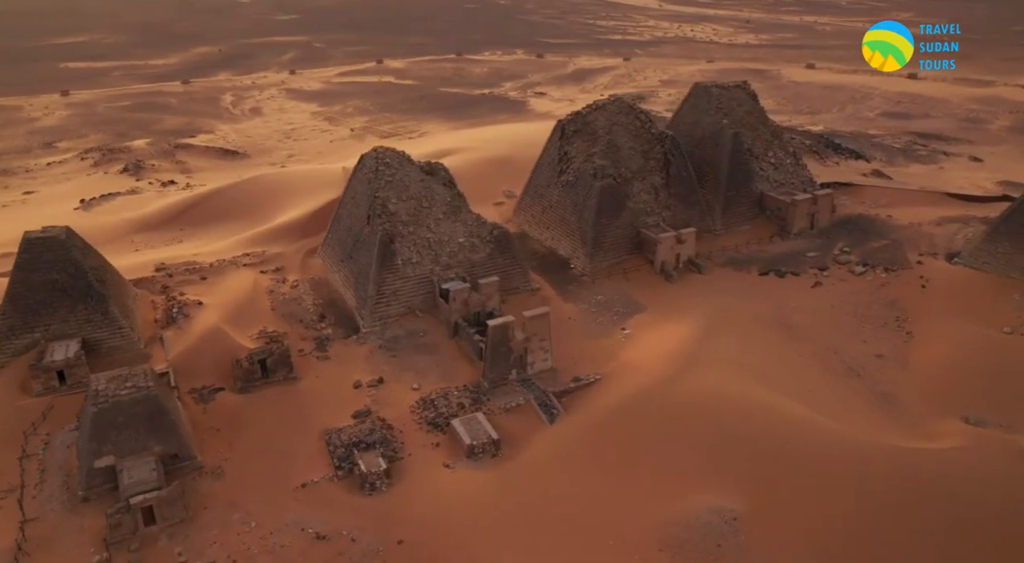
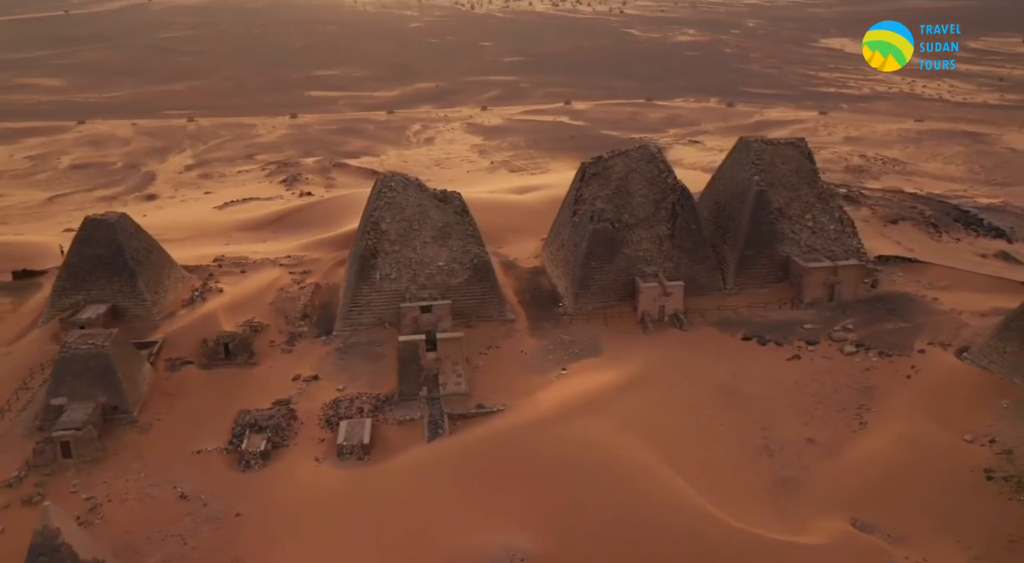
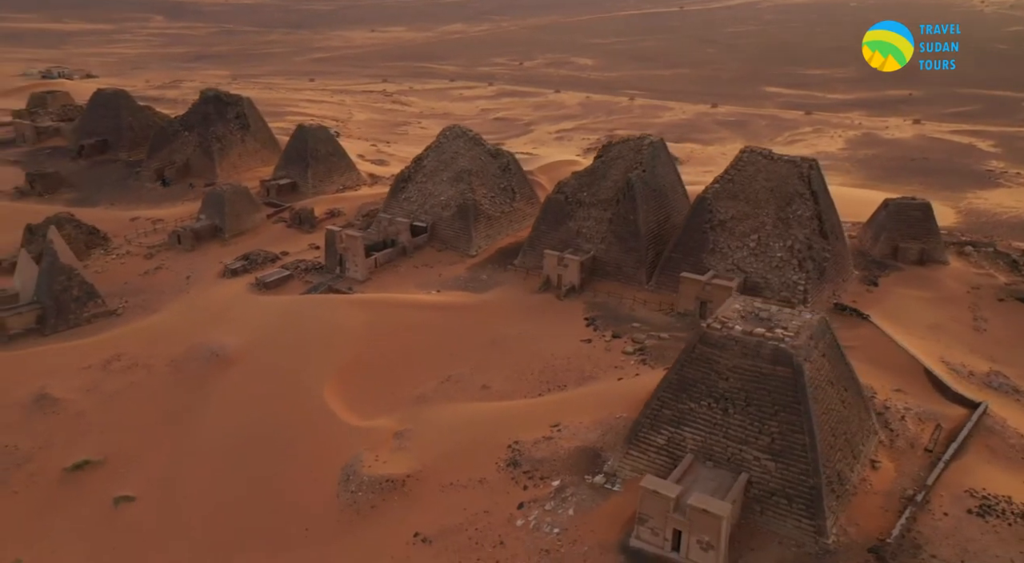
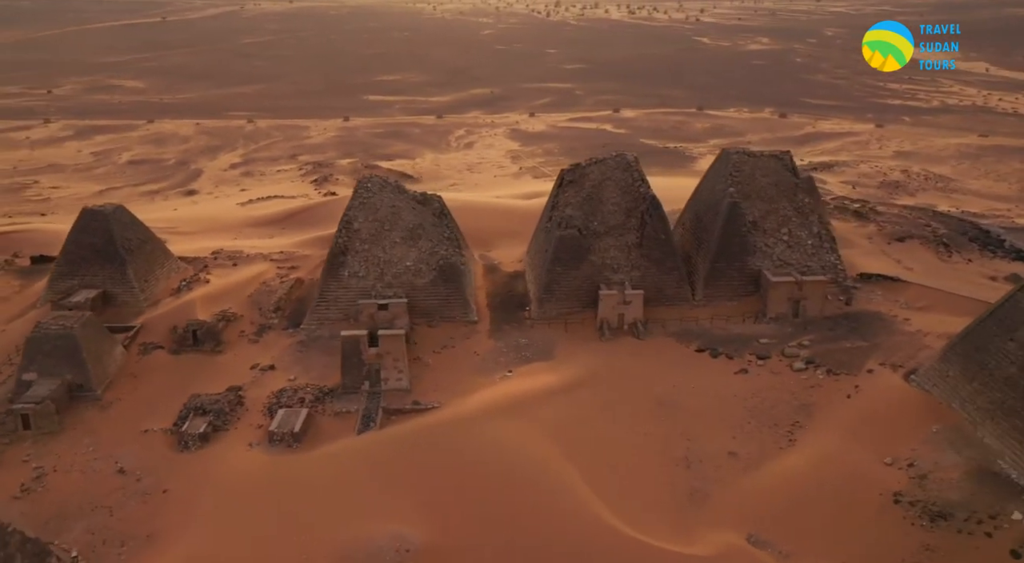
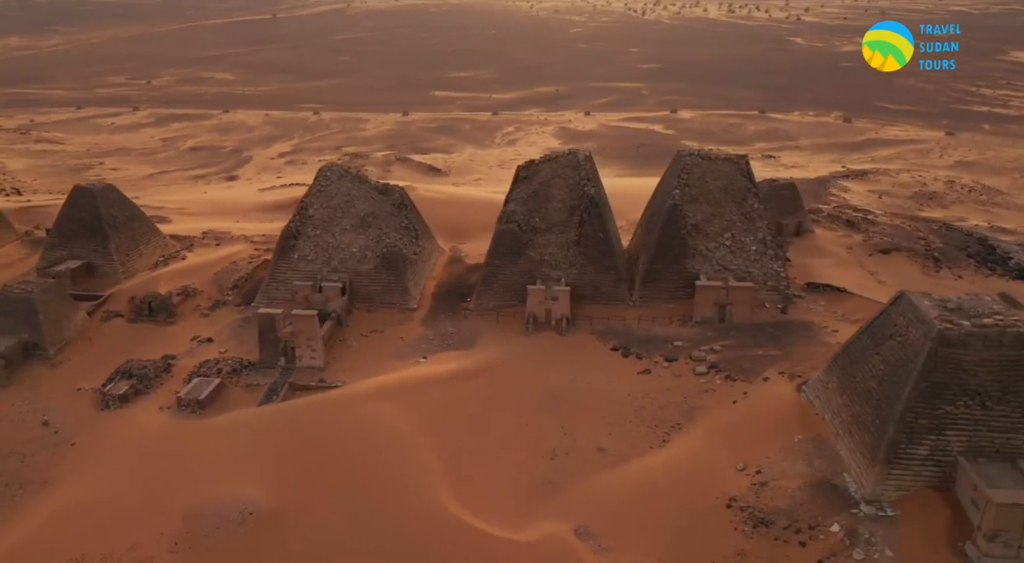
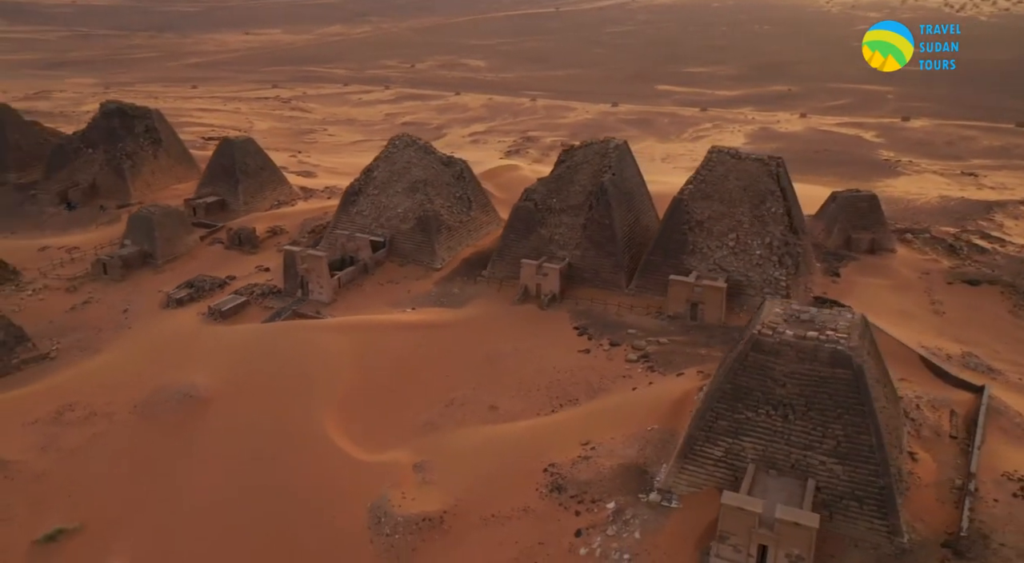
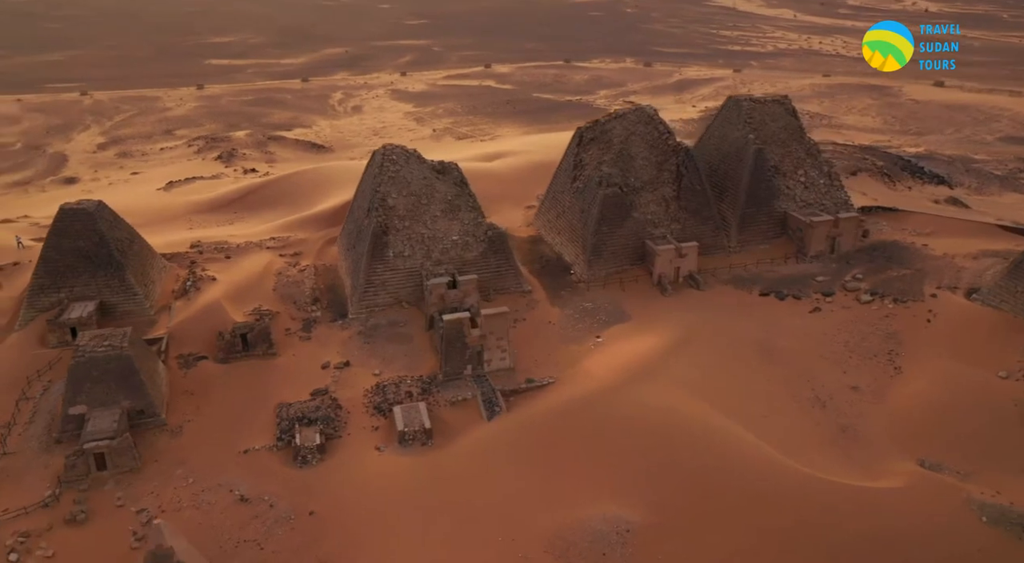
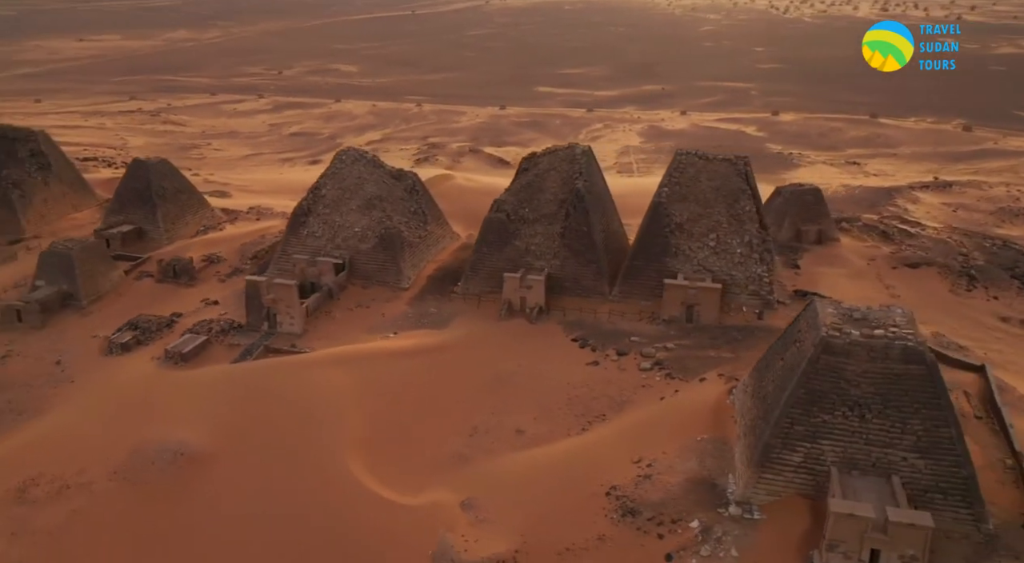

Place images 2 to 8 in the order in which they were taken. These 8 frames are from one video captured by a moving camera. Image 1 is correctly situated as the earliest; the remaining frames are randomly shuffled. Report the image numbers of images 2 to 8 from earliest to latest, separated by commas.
7, 2, 4, 5, 8, 6, 3
